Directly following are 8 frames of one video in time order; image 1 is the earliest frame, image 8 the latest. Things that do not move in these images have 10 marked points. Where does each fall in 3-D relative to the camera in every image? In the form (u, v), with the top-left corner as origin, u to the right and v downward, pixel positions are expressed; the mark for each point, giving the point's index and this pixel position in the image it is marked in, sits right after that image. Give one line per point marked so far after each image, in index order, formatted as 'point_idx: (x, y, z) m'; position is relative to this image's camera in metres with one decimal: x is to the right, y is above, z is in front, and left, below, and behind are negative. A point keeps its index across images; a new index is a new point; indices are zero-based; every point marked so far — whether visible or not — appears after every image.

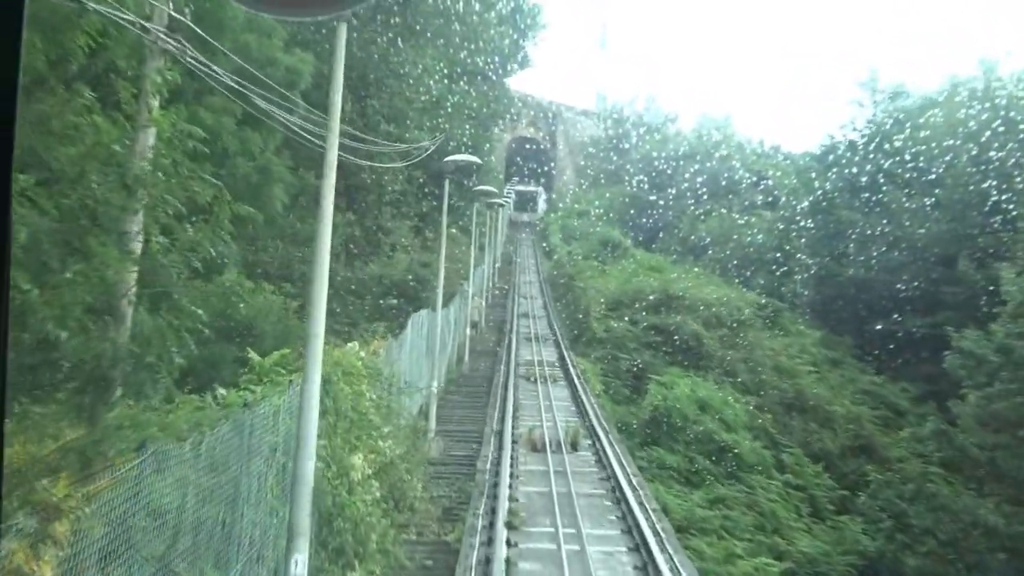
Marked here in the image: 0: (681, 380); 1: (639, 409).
0: (+1.6, -0.8, +17.3) m
1: (+1.2, -1.2, +17.0) m
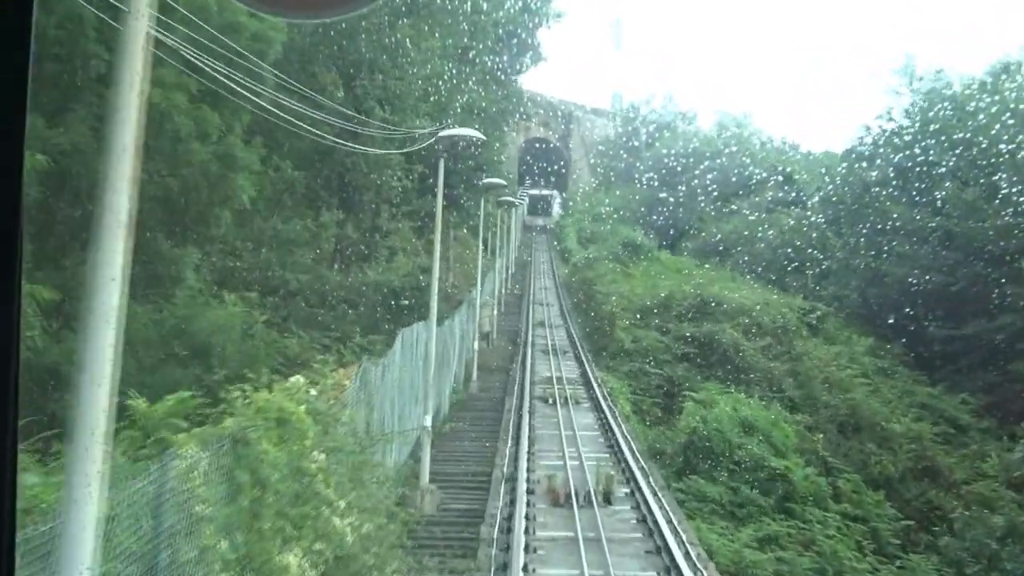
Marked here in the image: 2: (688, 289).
0: (+1.8, -0.8, +15.2) m
1: (+1.4, -1.2, +14.9) m
2: (+1.7, 0.0, +17.3) m
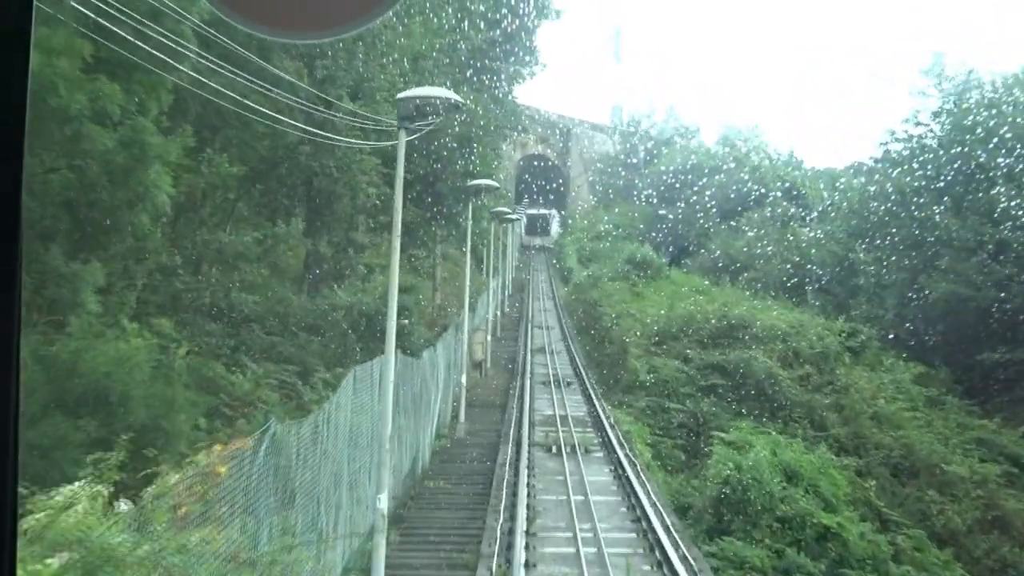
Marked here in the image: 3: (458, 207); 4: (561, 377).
0: (+1.7, -1.0, +12.8) m
1: (+1.3, -1.3, +12.5) m
2: (+1.7, -0.2, +14.9) m
3: (-0.6, +0.9, +19.1) m
4: (+0.6, -1.1, +19.7) m
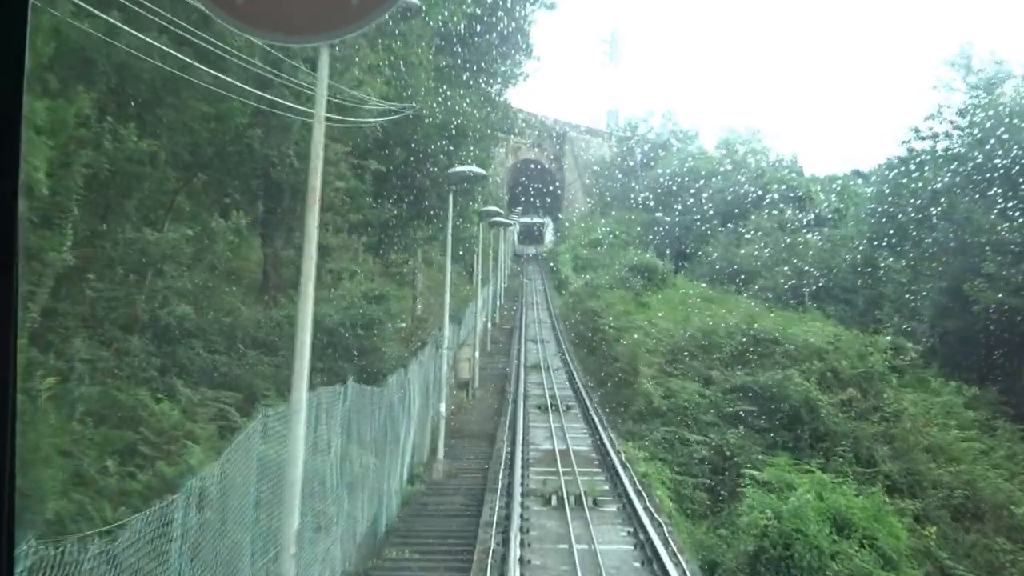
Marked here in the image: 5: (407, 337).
0: (+1.7, -1.0, +10.7) m
1: (+1.3, -1.4, +10.4) m
2: (+1.6, -0.2, +12.8) m
3: (-0.7, +0.8, +16.9) m
4: (+0.5, -1.2, +17.6) m
5: (-0.9, -0.4, +15.3) m
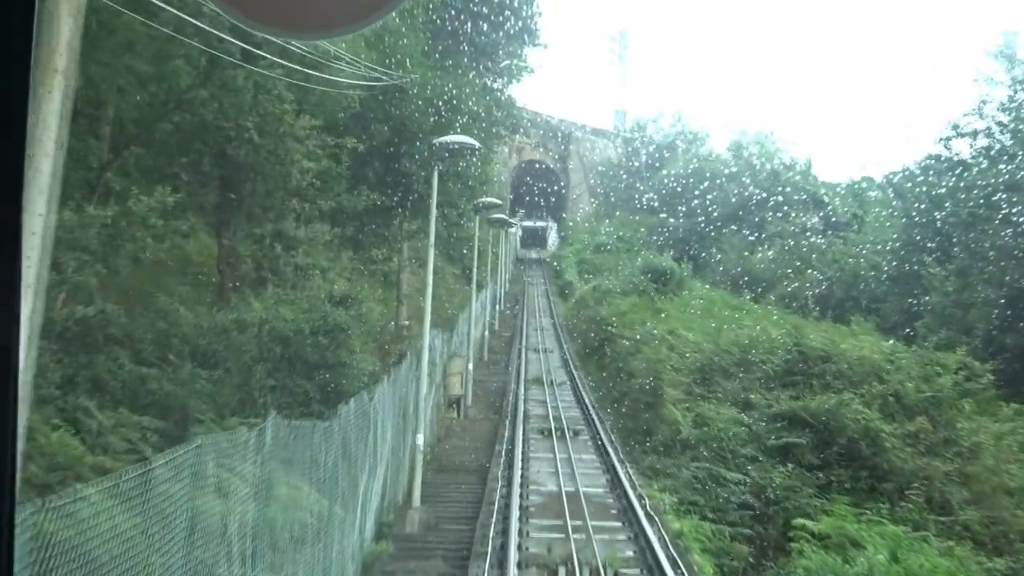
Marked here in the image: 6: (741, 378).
0: (+1.7, -1.1, +8.7) m
1: (+1.2, -1.4, +8.3) m
2: (+1.6, -0.3, +10.8) m
3: (-0.7, +0.8, +14.9) m
4: (+0.5, -1.2, +15.5) m
5: (-1.0, -0.5, +13.3) m
6: (+1.4, -0.6, +10.6) m
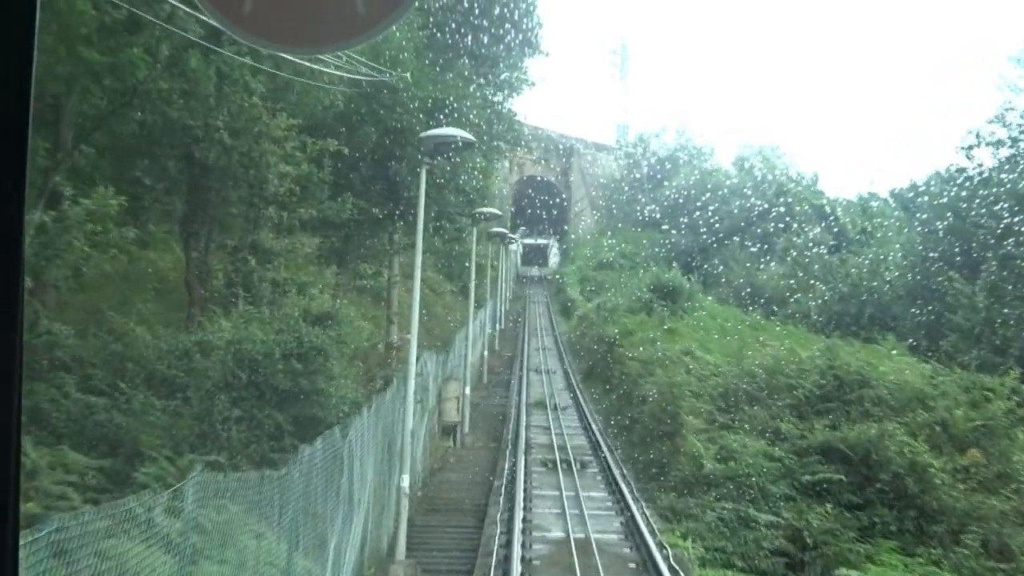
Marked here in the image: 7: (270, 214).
0: (+1.7, -1.1, +7.6) m
1: (+1.2, -1.5, +7.2) m
2: (+1.6, -0.4, +9.7) m
3: (-0.7, +0.6, +13.8) m
4: (+0.5, -1.3, +14.4) m
5: (-1.0, -0.6, +12.2) m
6: (+1.4, -0.7, +9.5) m
7: (-1.4, +0.4, +10.4) m
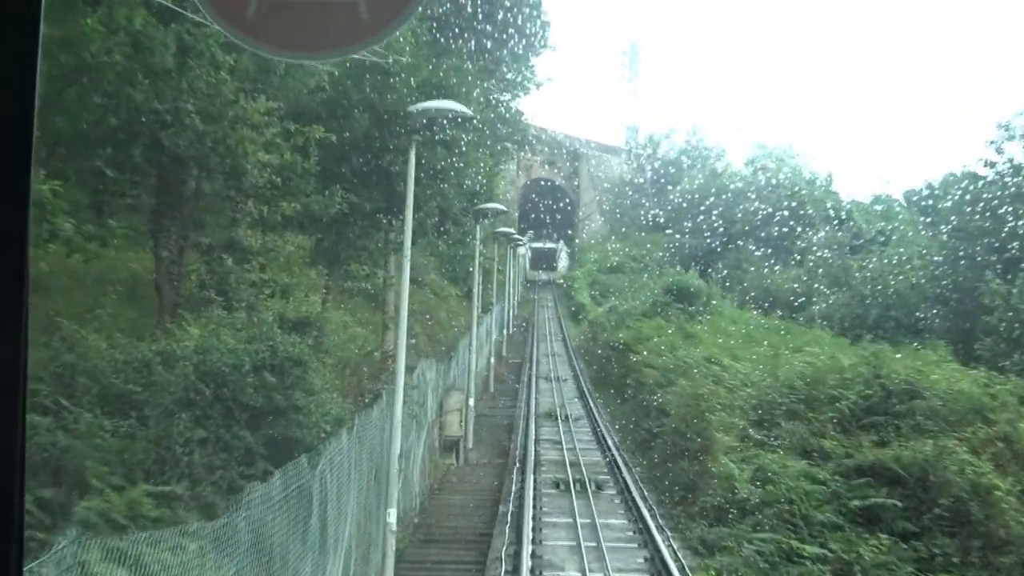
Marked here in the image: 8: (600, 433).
0: (+1.7, -1.1, +6.5) m
1: (+1.3, -1.5, +6.2) m
2: (+1.7, -0.4, +8.7) m
3: (-0.7, +0.6, +12.8) m
4: (+0.5, -1.4, +13.4) m
5: (-0.9, -0.6, +11.2) m
6: (+1.5, -0.7, +8.5) m
7: (-1.4, +0.4, +9.4) m
8: (+1.0, -1.6, +19.0) m
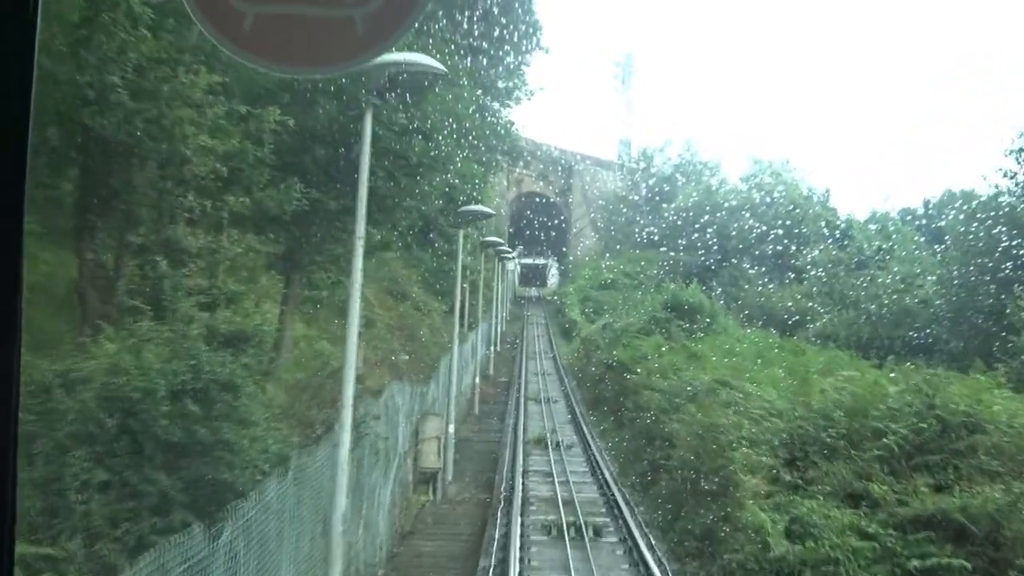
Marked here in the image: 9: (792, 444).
0: (+1.6, -1.2, +5.2) m
1: (+1.2, -1.5, +4.8) m
2: (+1.6, -0.4, +7.3) m
3: (-0.7, +0.5, +11.5) m
4: (+0.4, -1.5, +12.1) m
5: (-1.0, -0.7, +9.8) m
6: (+1.4, -0.7, +7.2) m
7: (-1.5, +0.4, +8.0) m
8: (+0.8, -1.8, +17.7) m
9: (+1.2, -0.7, +8.0) m
